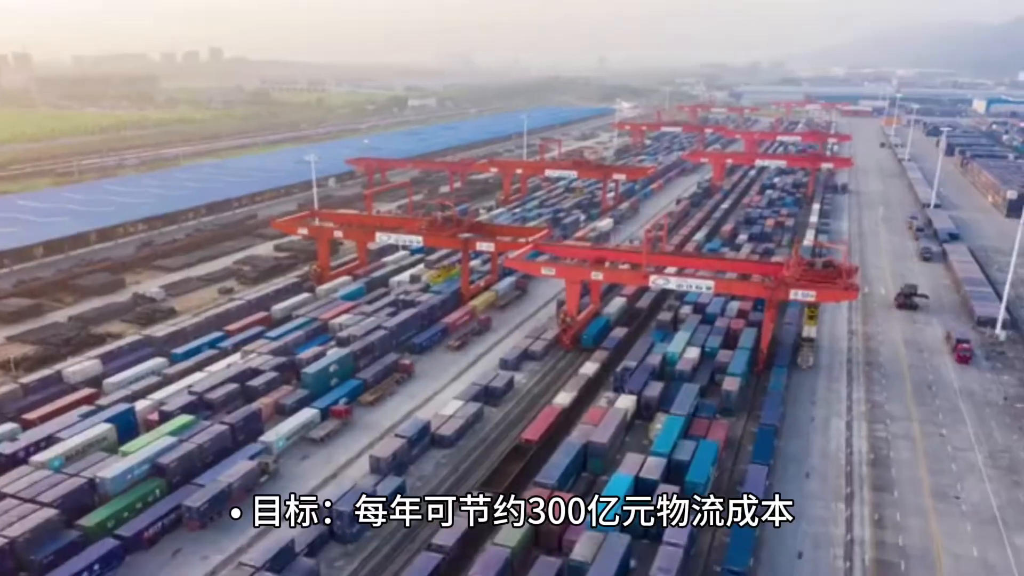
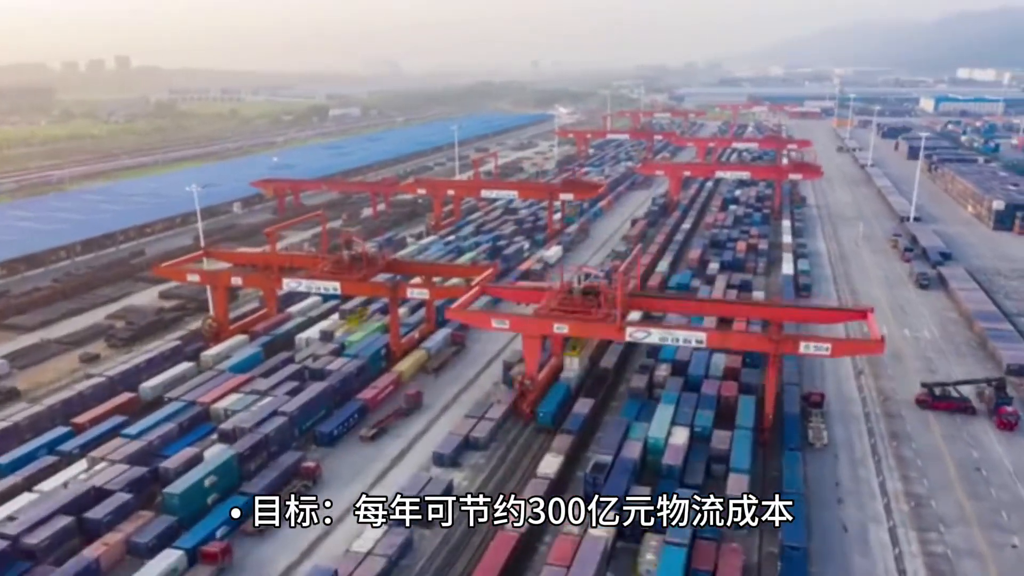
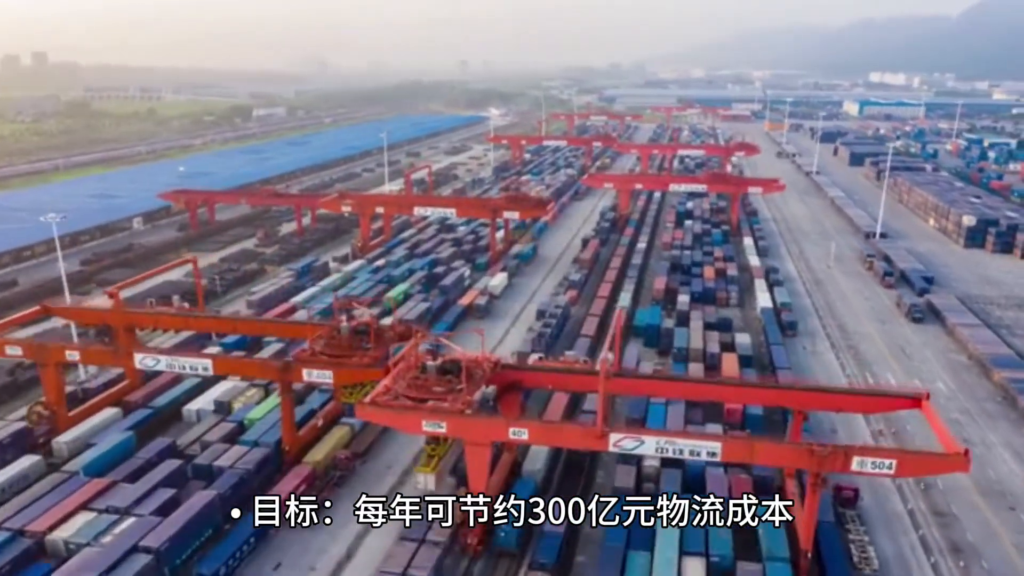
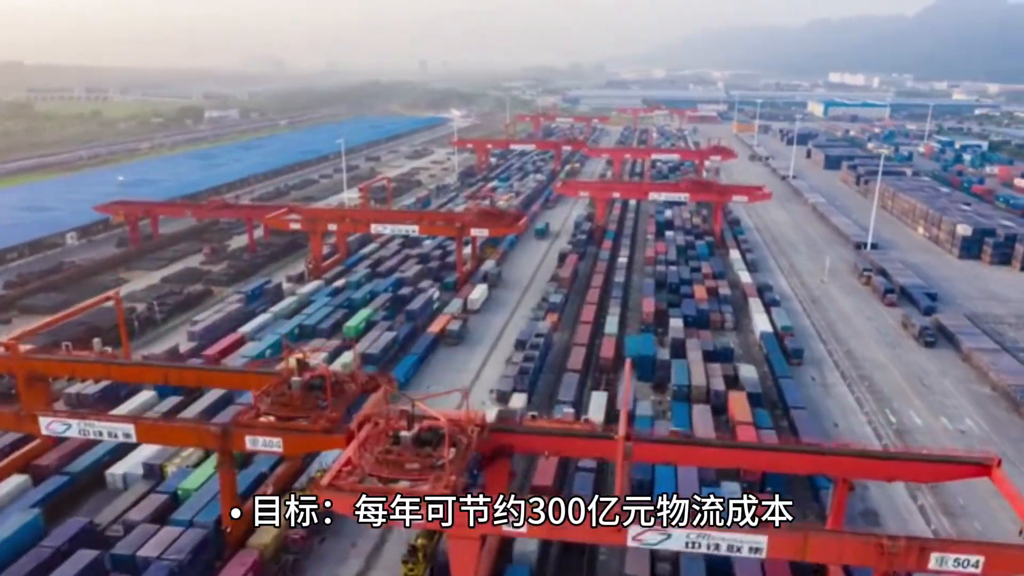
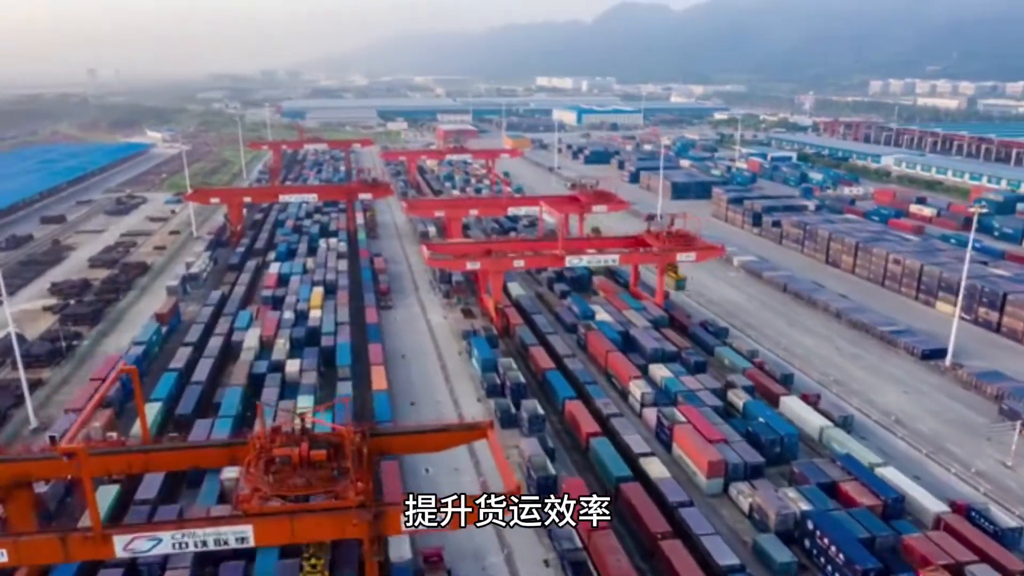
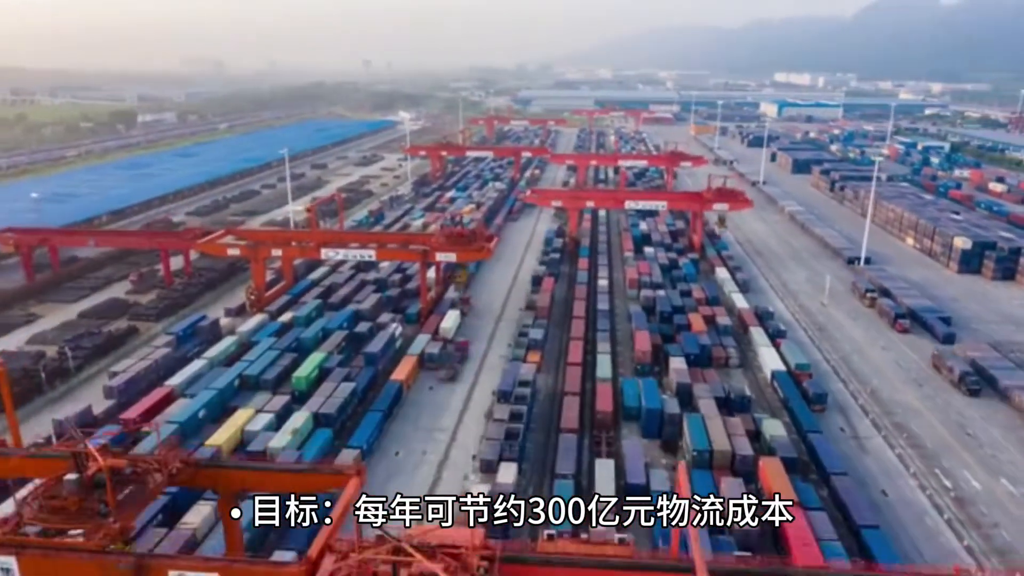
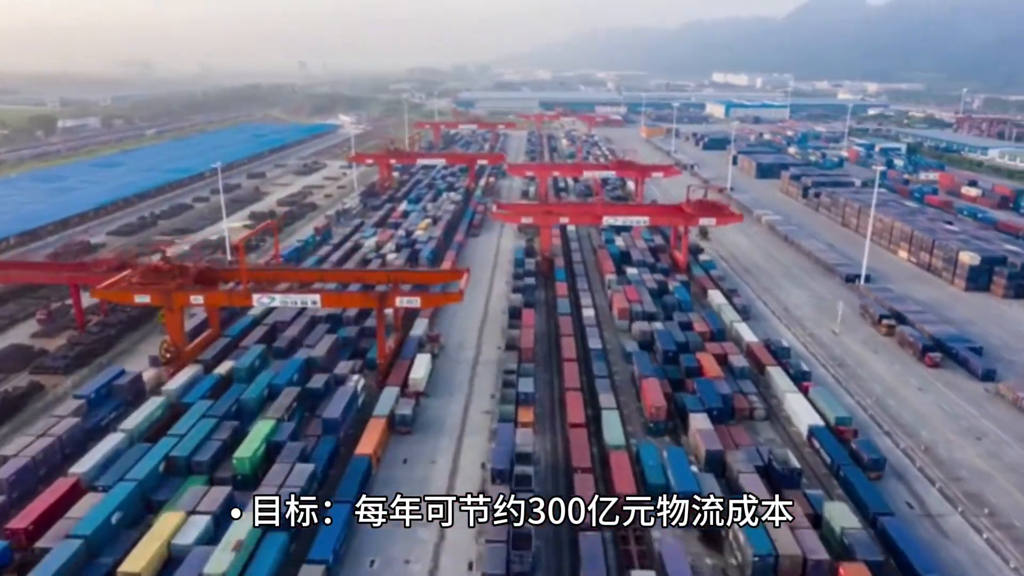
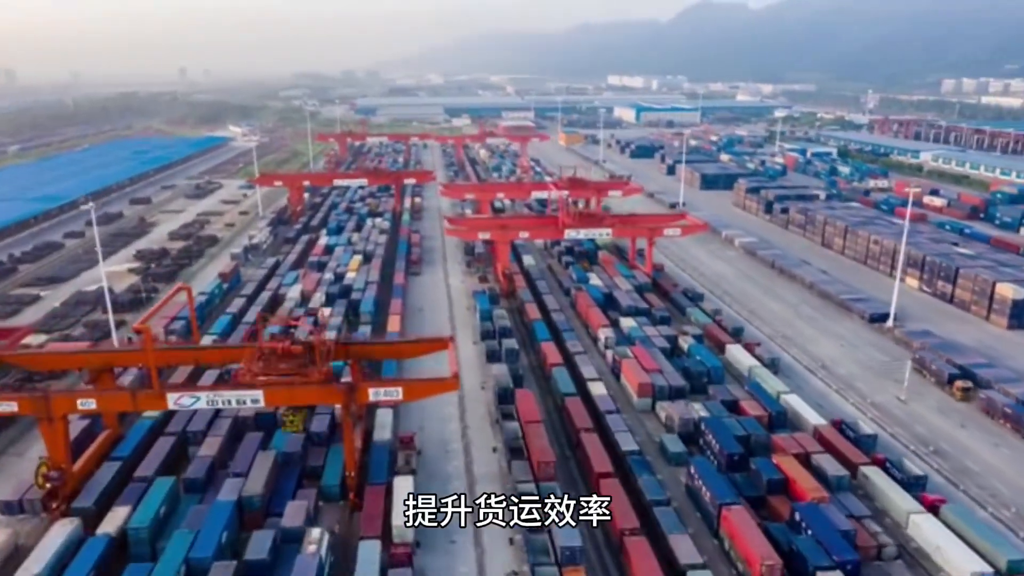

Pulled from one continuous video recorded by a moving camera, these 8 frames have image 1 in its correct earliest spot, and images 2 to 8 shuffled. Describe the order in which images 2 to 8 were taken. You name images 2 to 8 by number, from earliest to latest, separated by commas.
2, 3, 4, 6, 7, 8, 5
